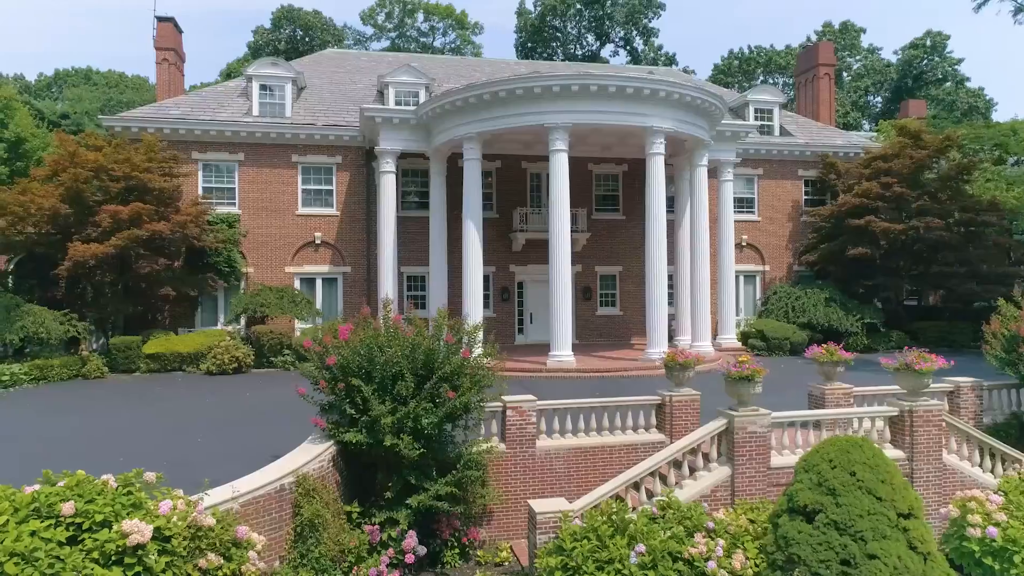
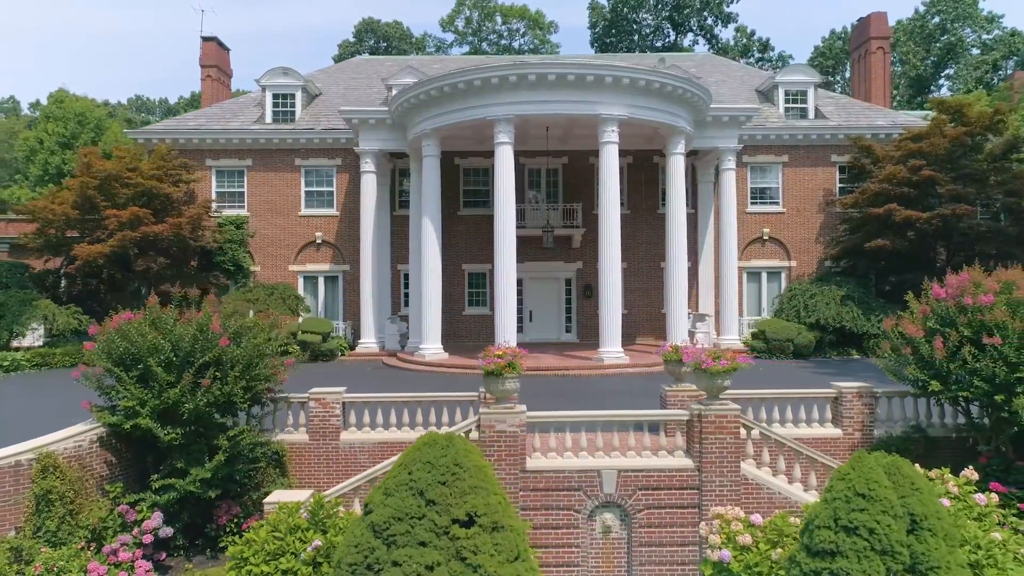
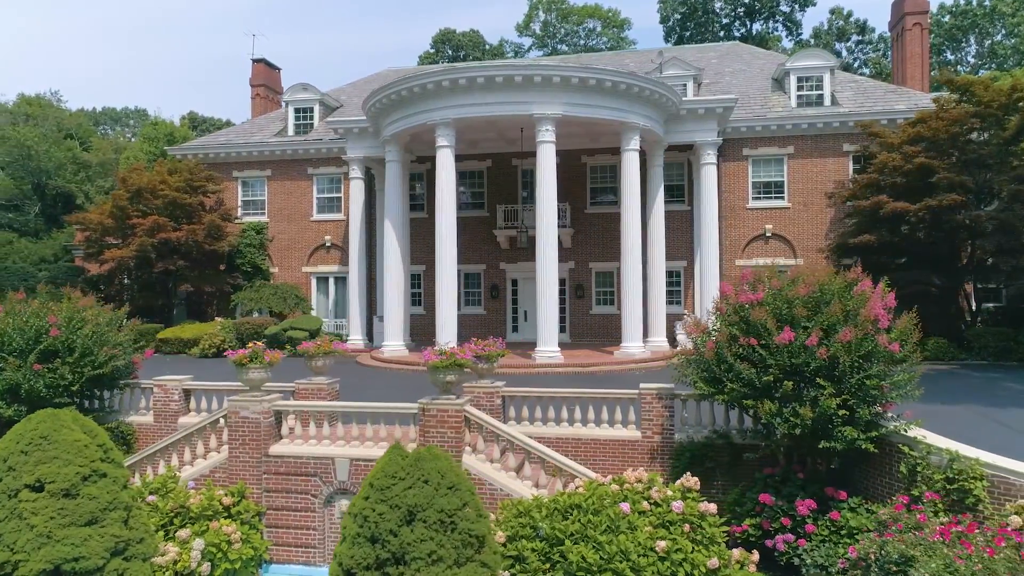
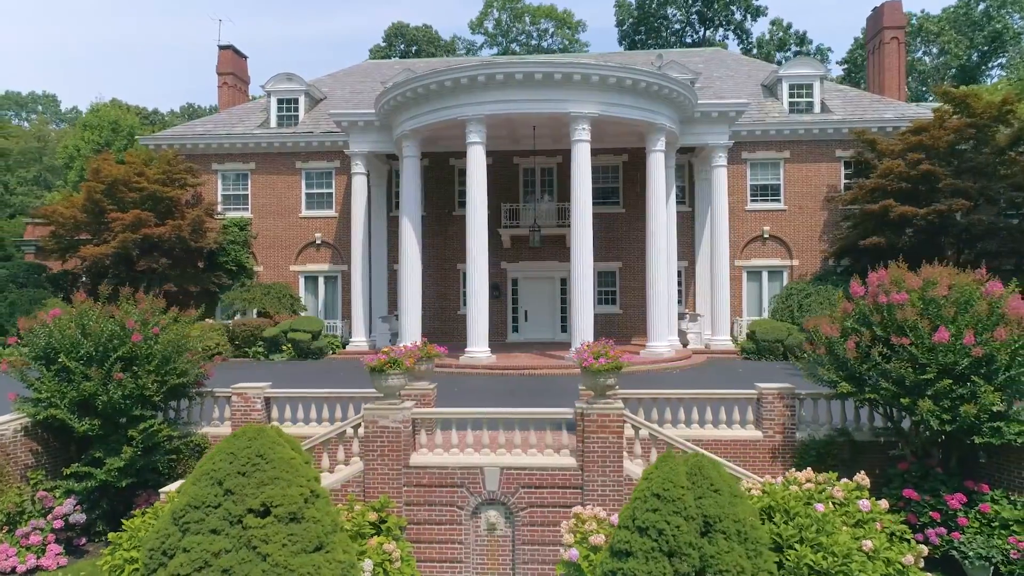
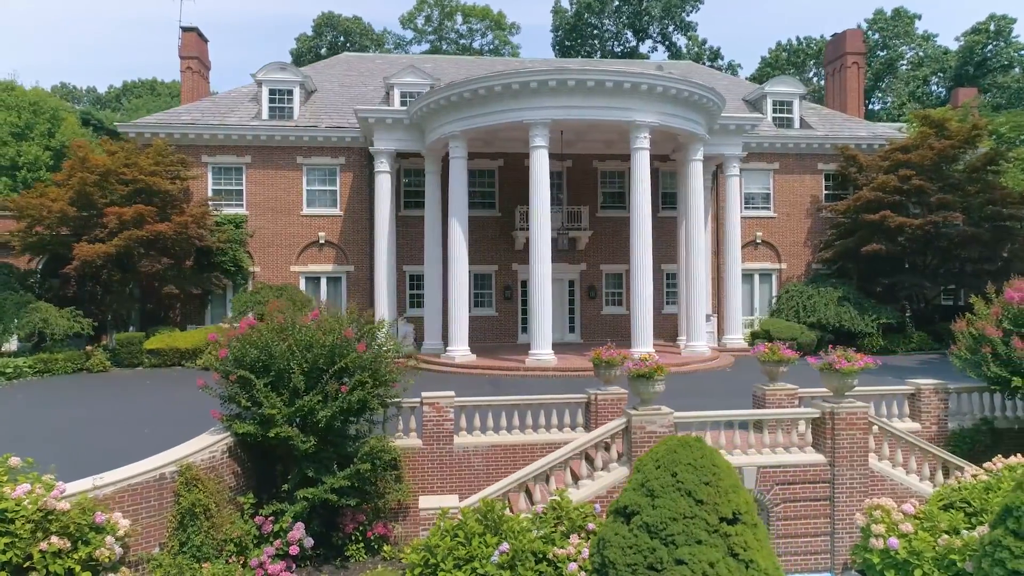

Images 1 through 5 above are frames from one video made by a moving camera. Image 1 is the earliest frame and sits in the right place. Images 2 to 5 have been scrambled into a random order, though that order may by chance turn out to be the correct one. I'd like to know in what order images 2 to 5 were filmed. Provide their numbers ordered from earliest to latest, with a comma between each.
5, 2, 4, 3
